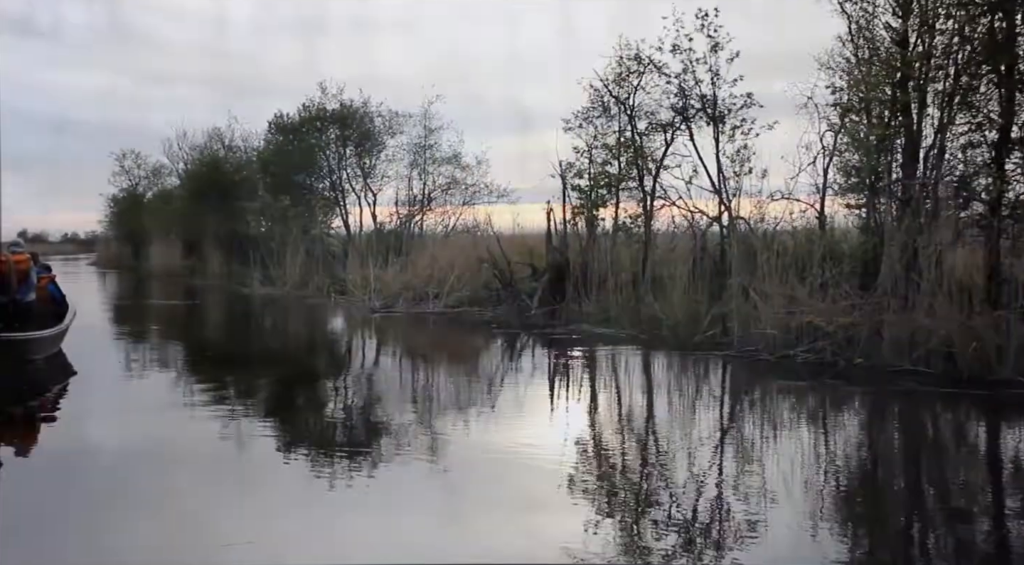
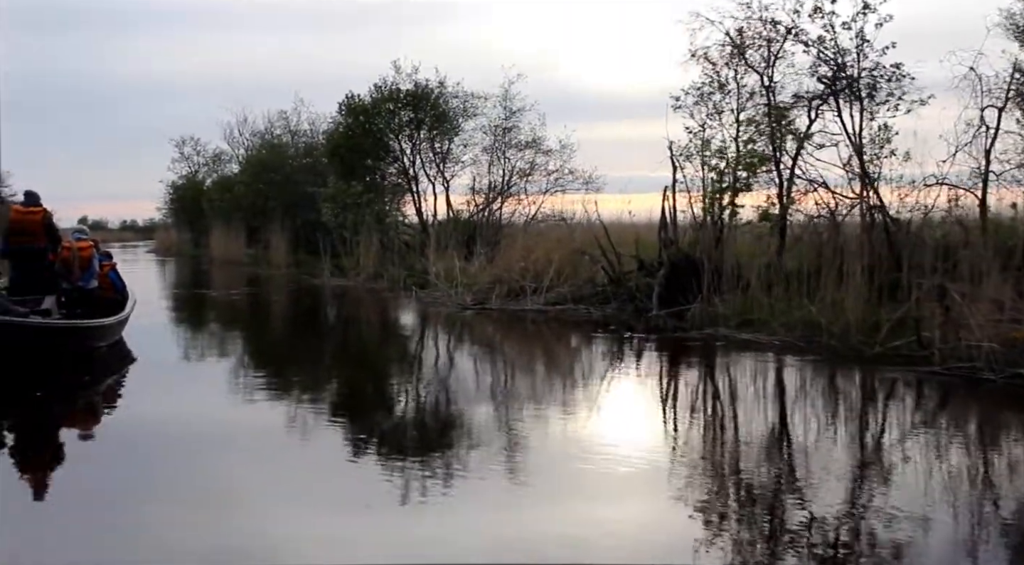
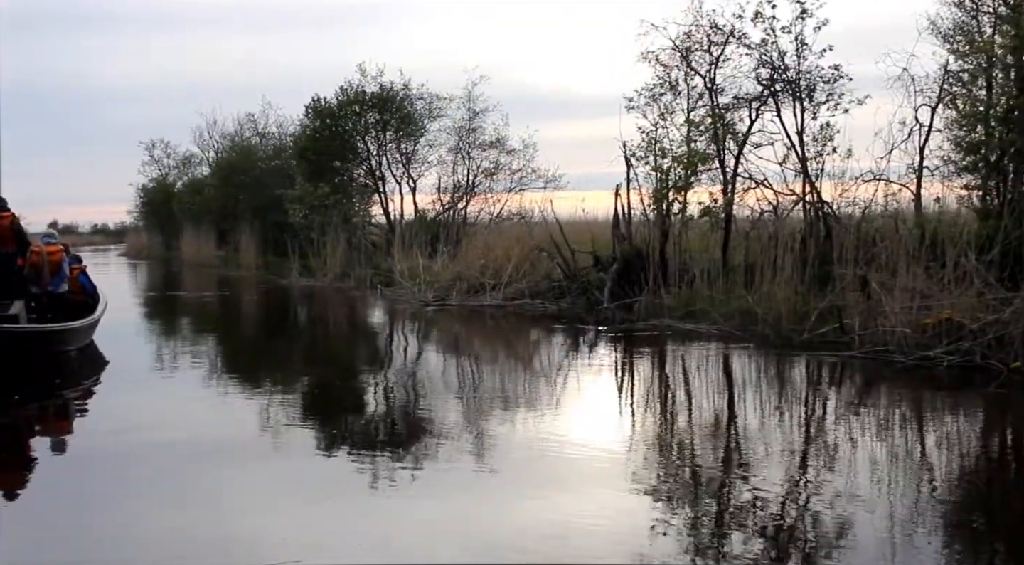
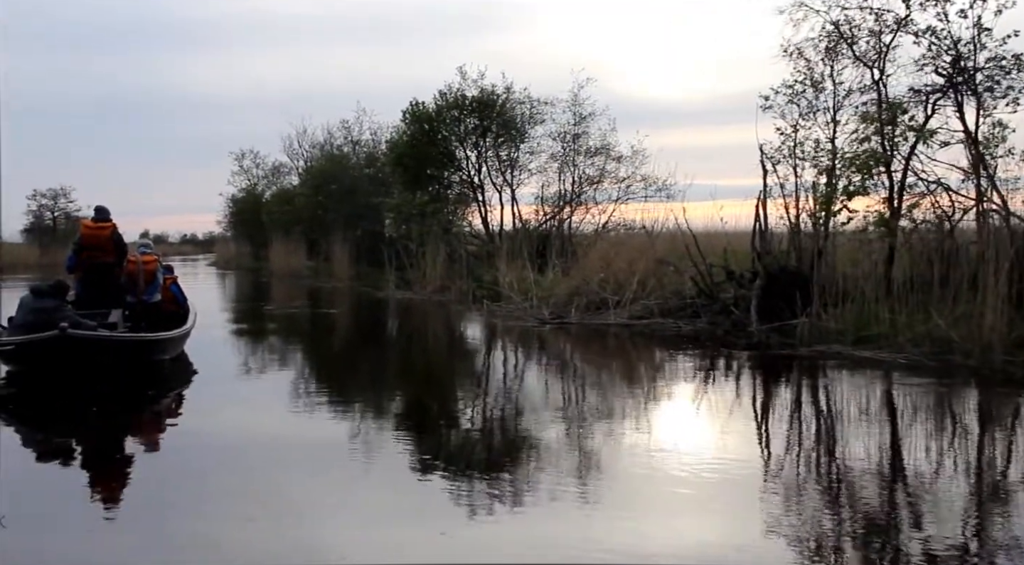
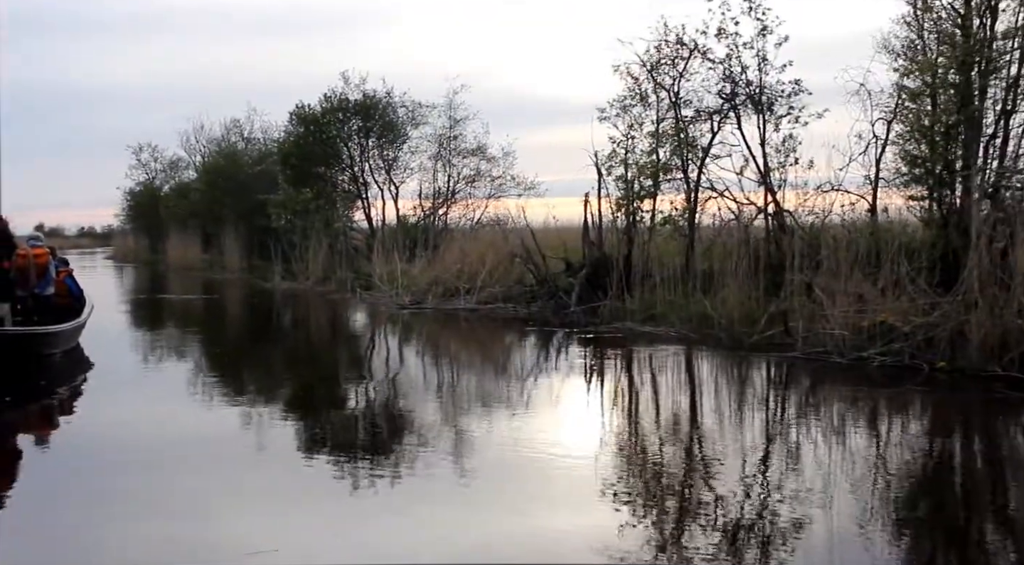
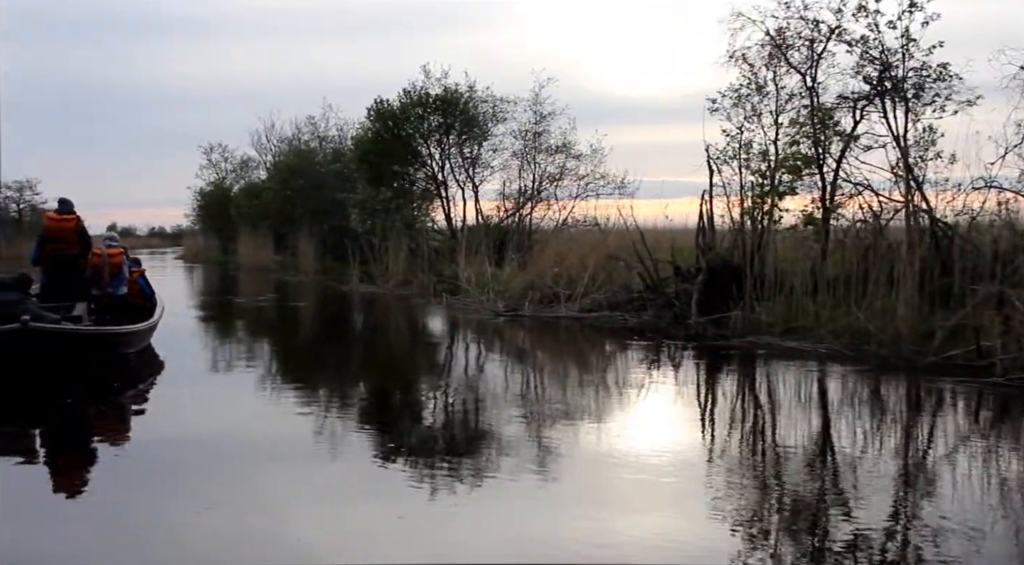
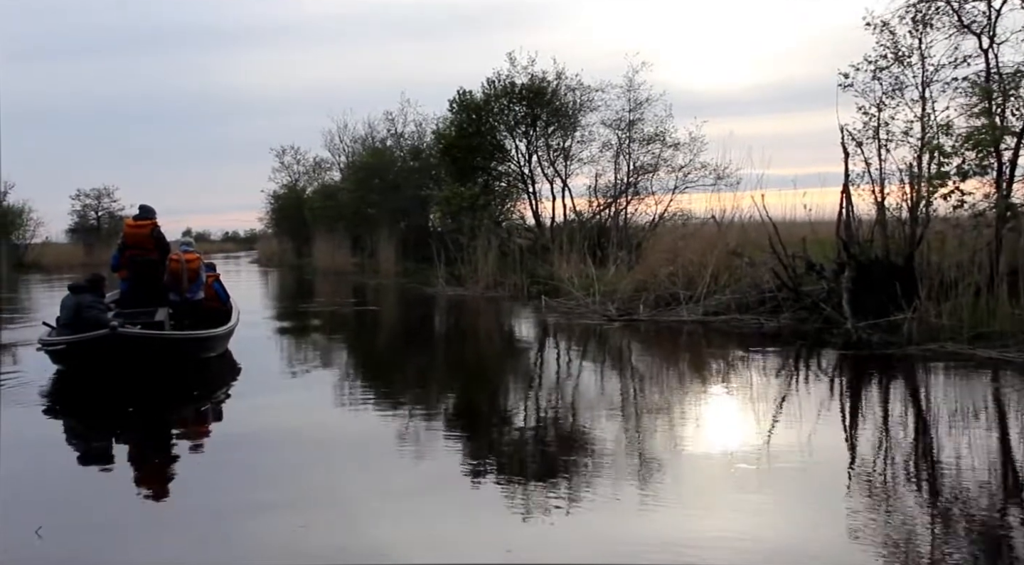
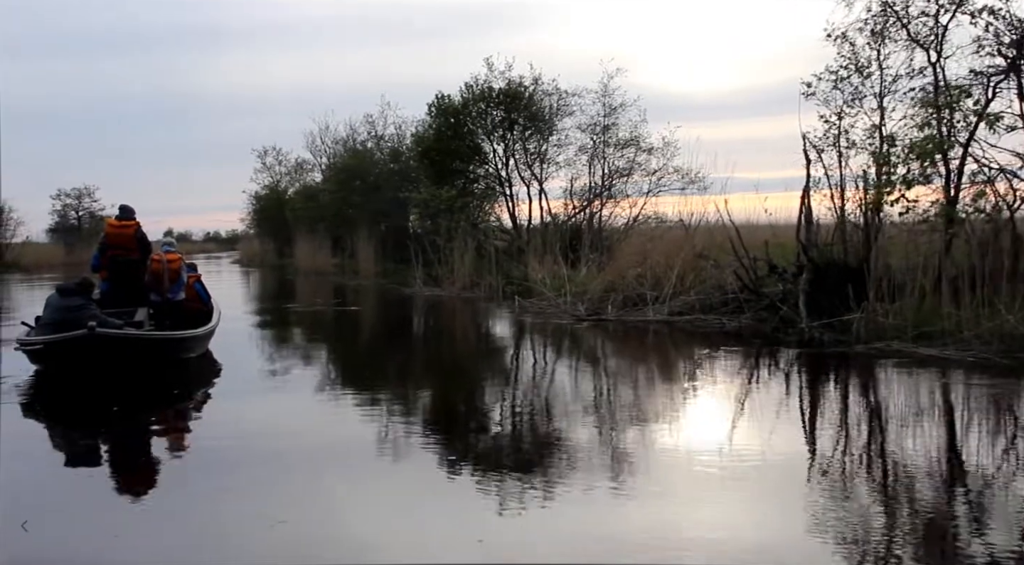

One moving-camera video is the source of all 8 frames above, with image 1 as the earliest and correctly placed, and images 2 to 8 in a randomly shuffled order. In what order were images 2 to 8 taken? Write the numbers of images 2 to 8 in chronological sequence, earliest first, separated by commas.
5, 3, 2, 6, 4, 8, 7
